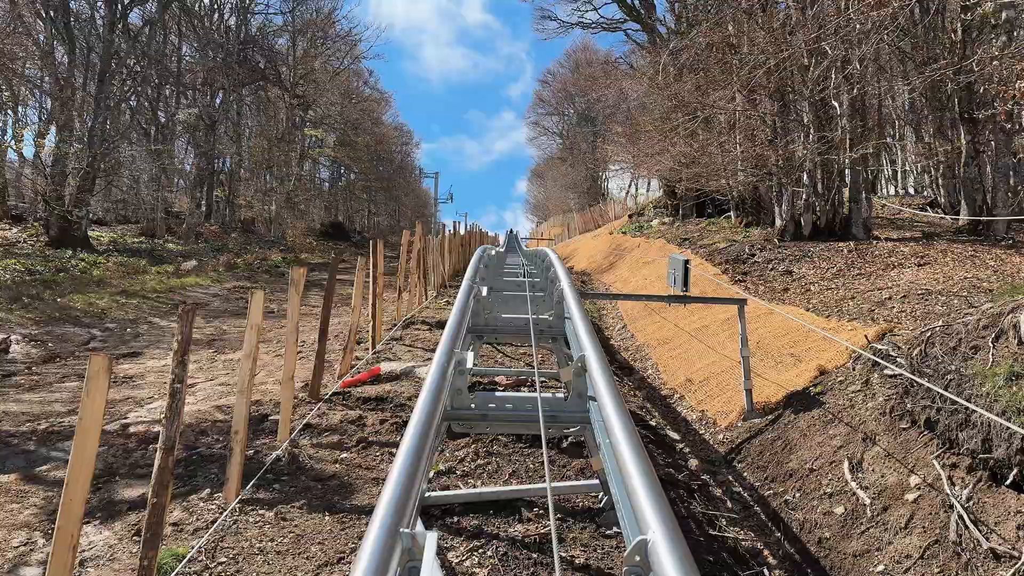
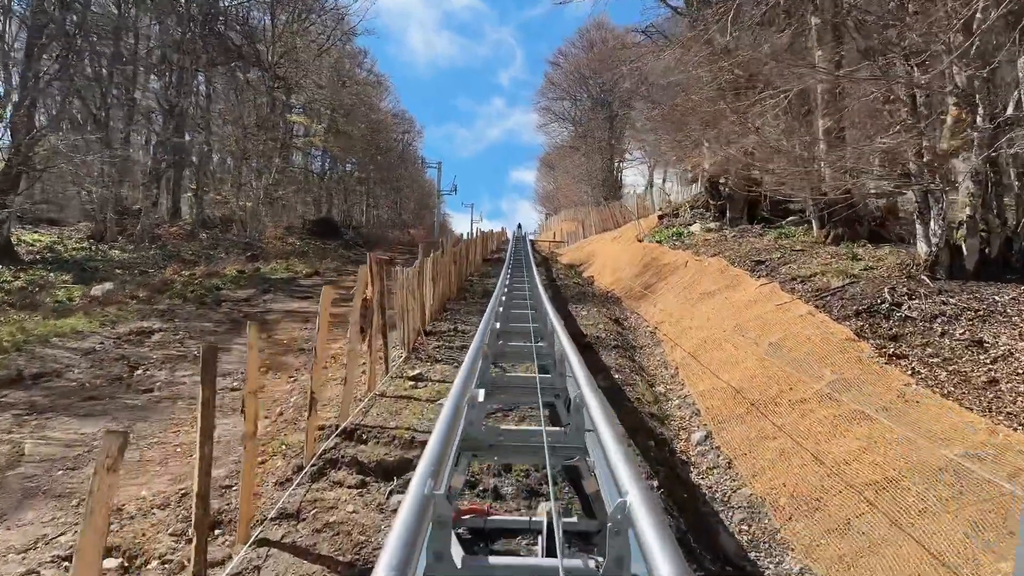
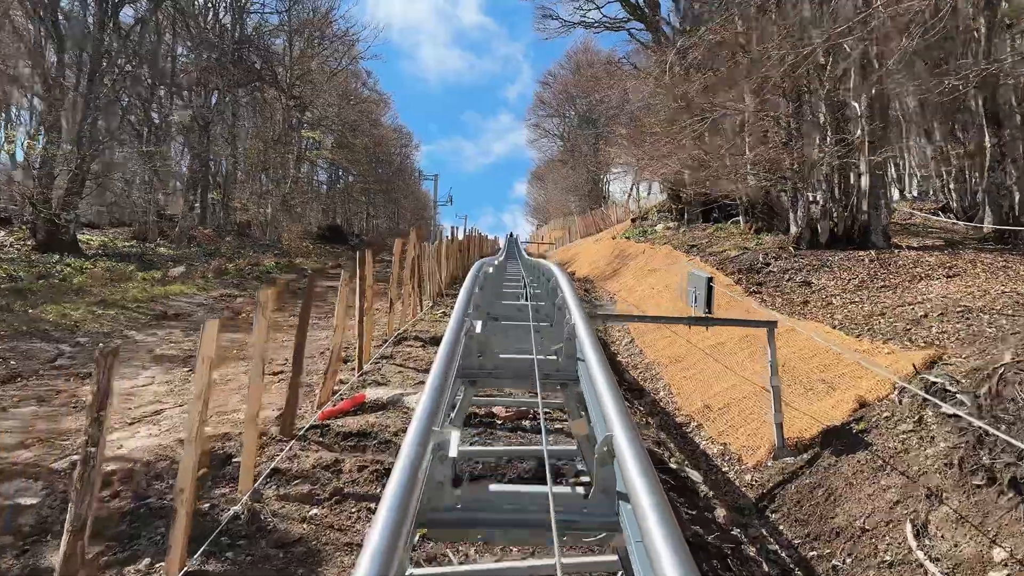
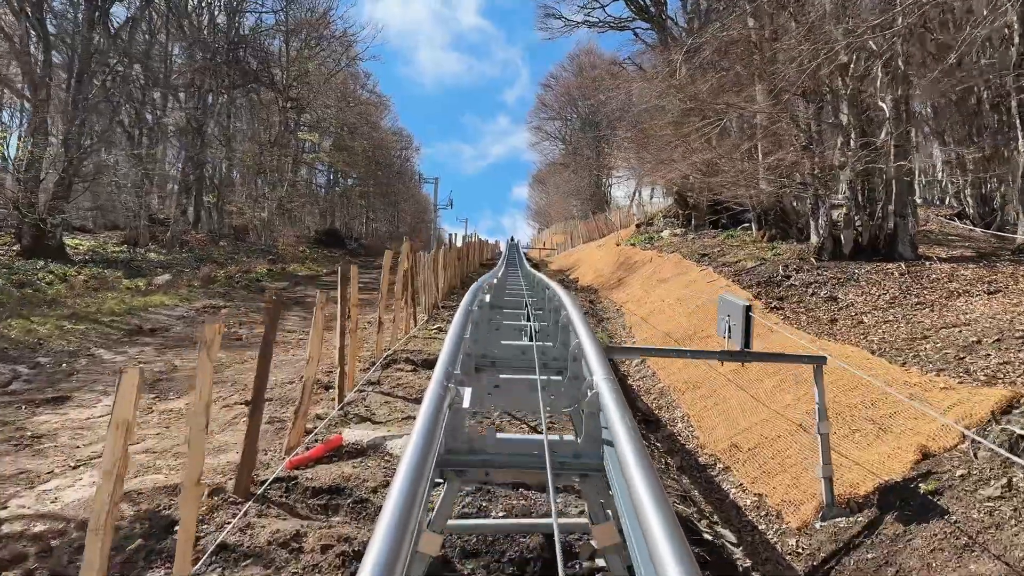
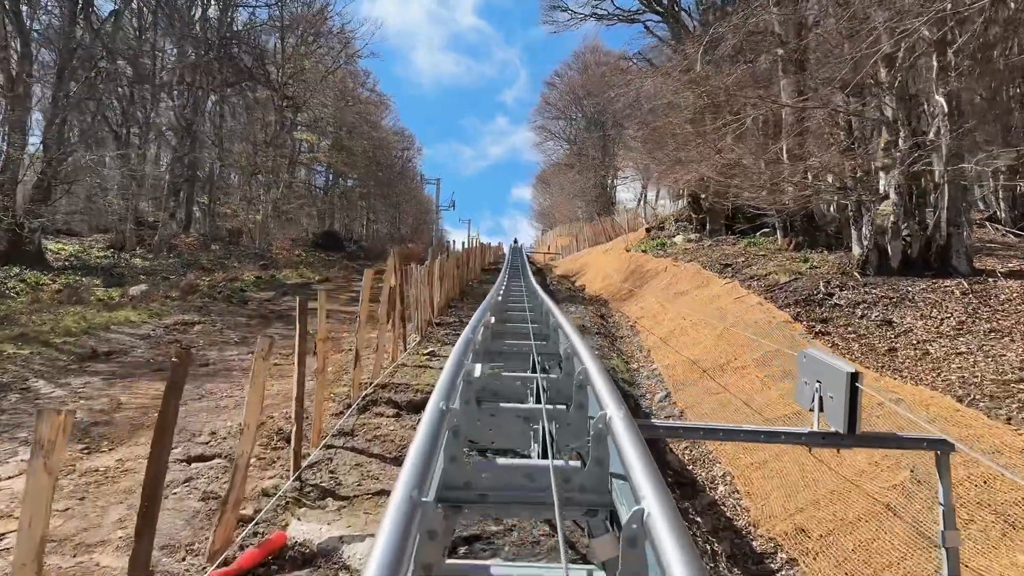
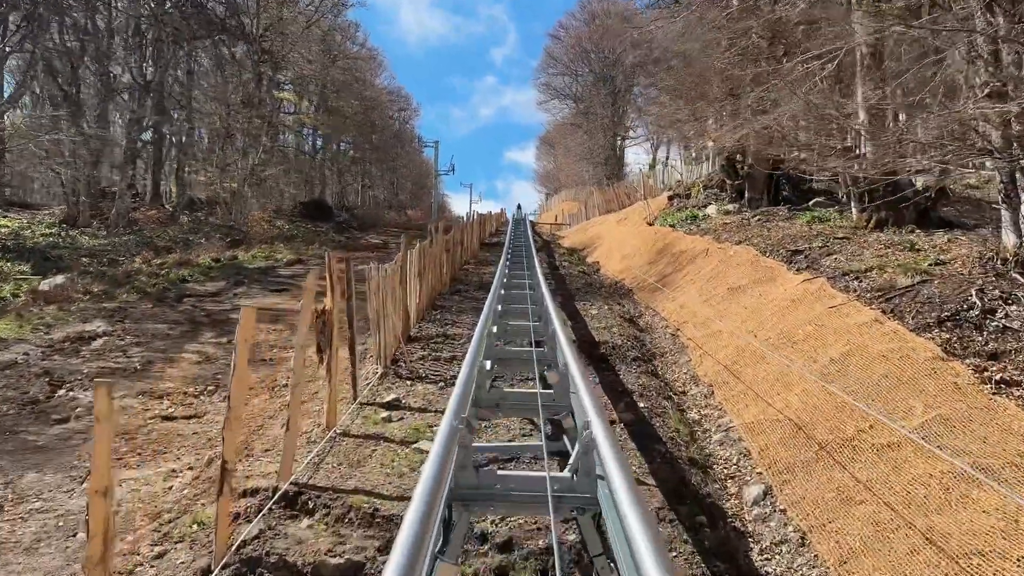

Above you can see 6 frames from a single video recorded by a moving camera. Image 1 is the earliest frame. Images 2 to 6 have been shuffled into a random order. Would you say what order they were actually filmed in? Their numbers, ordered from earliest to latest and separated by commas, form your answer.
3, 4, 5, 2, 6
